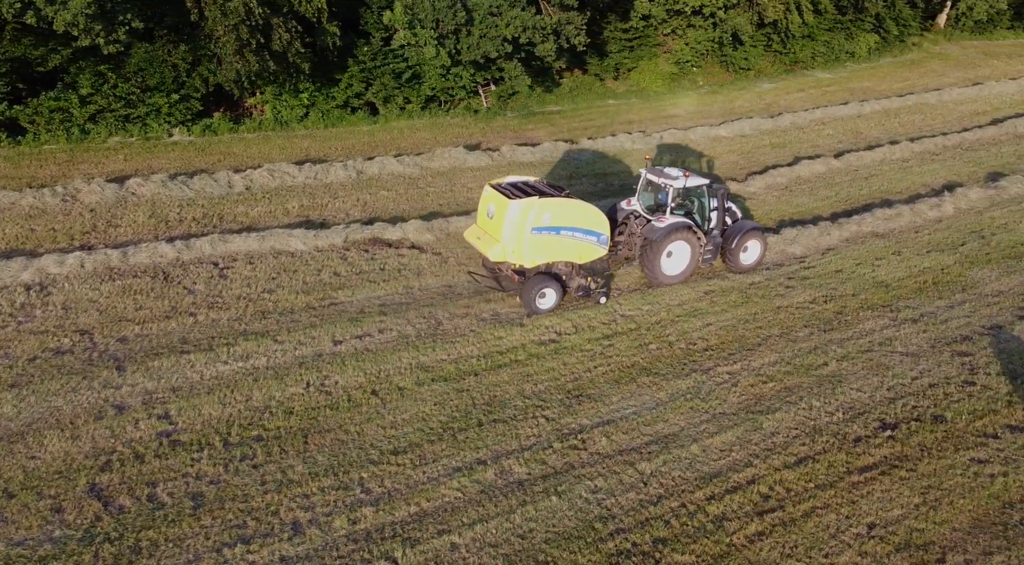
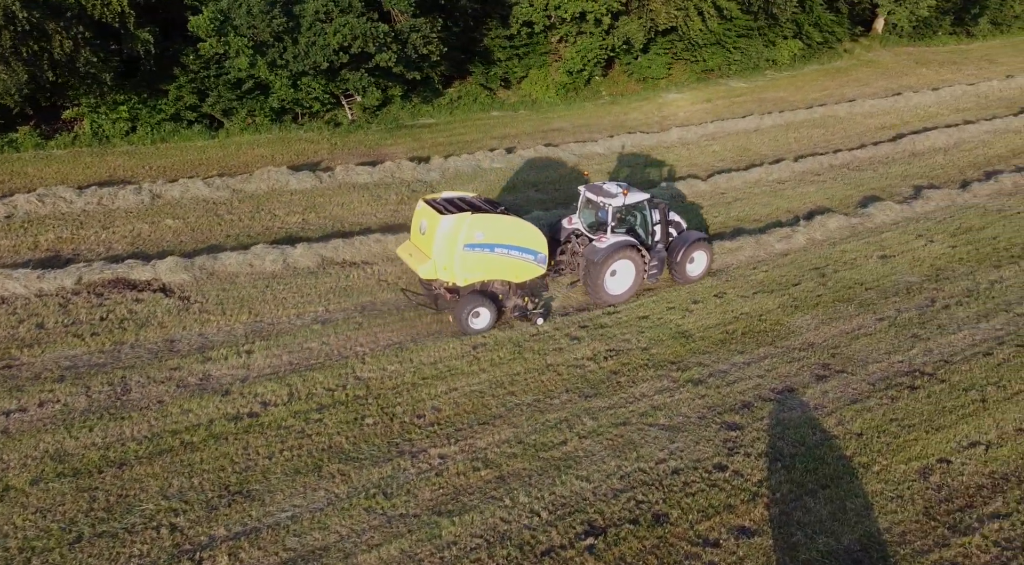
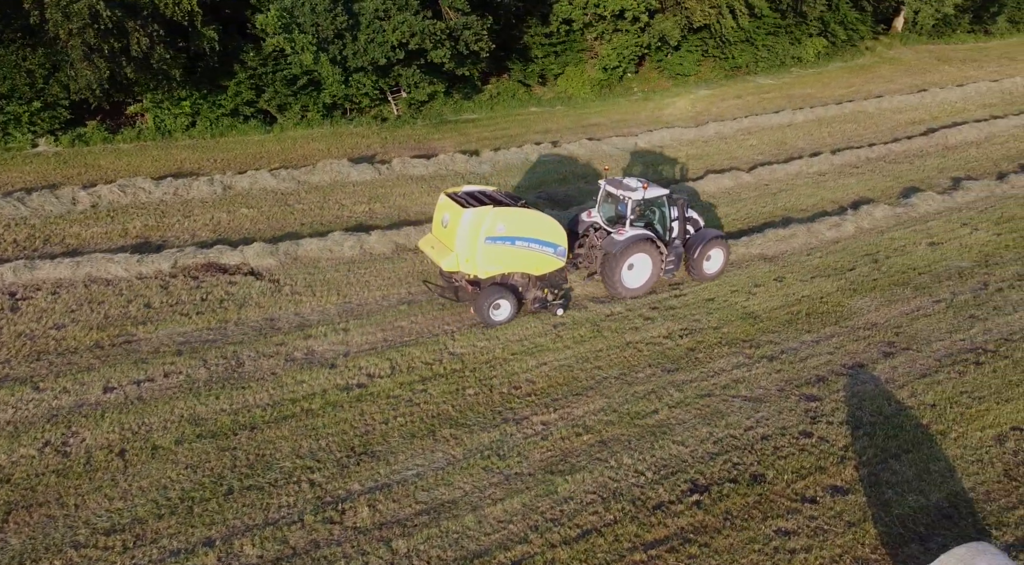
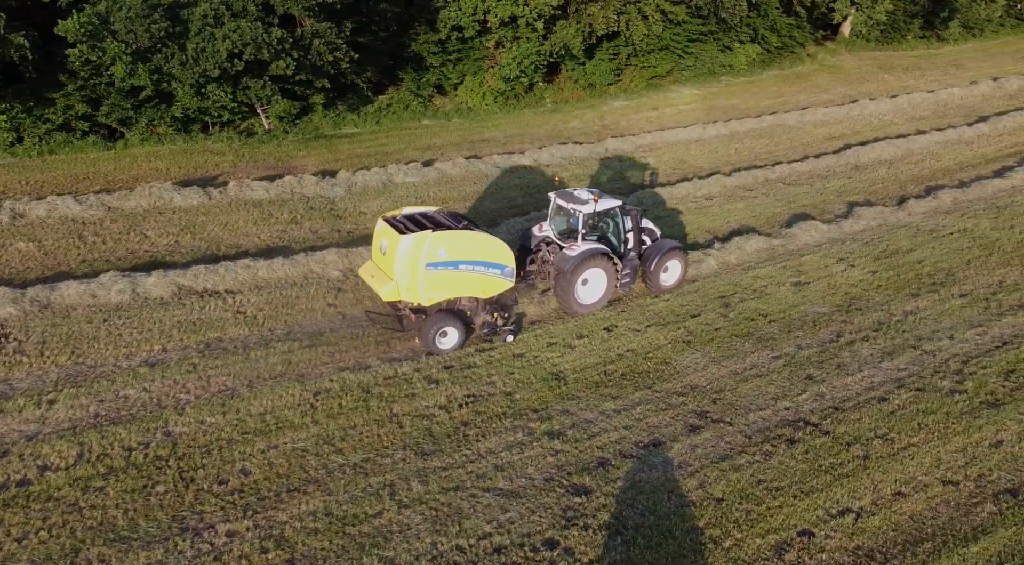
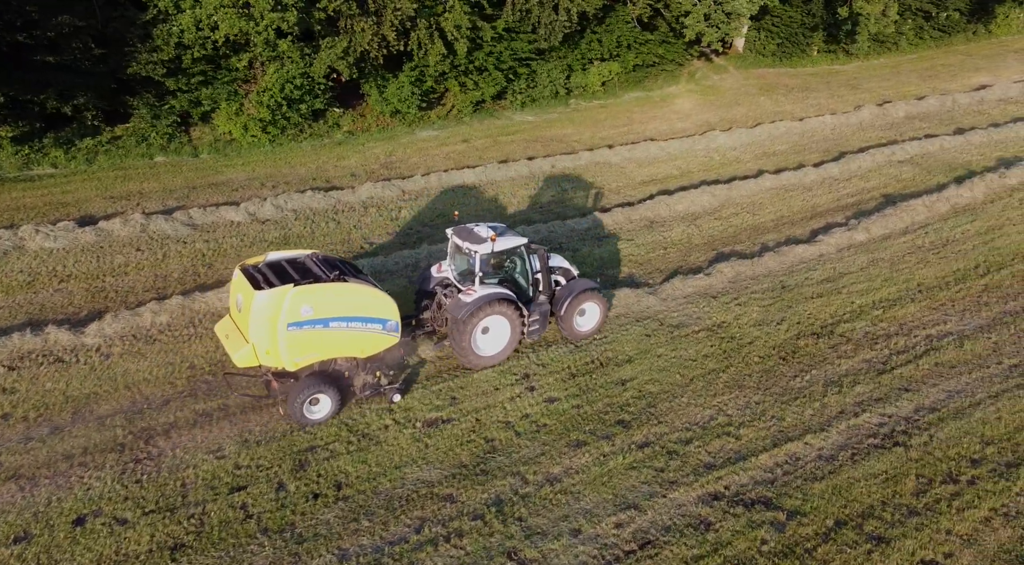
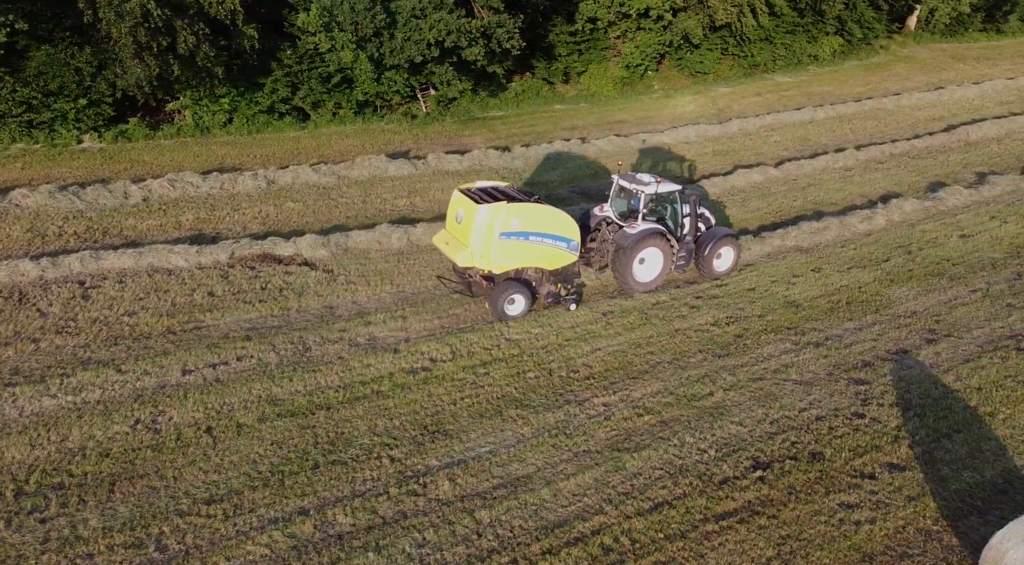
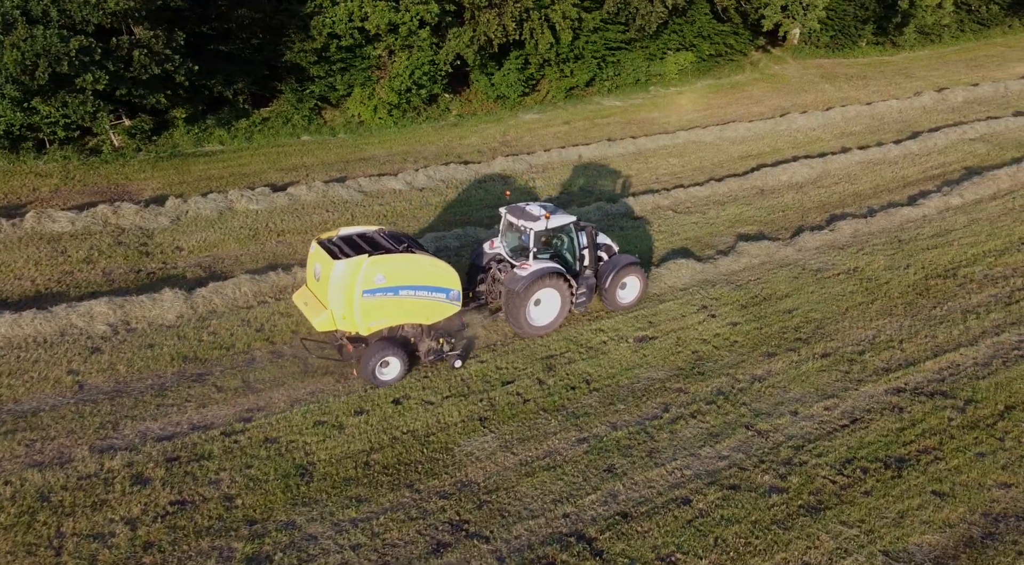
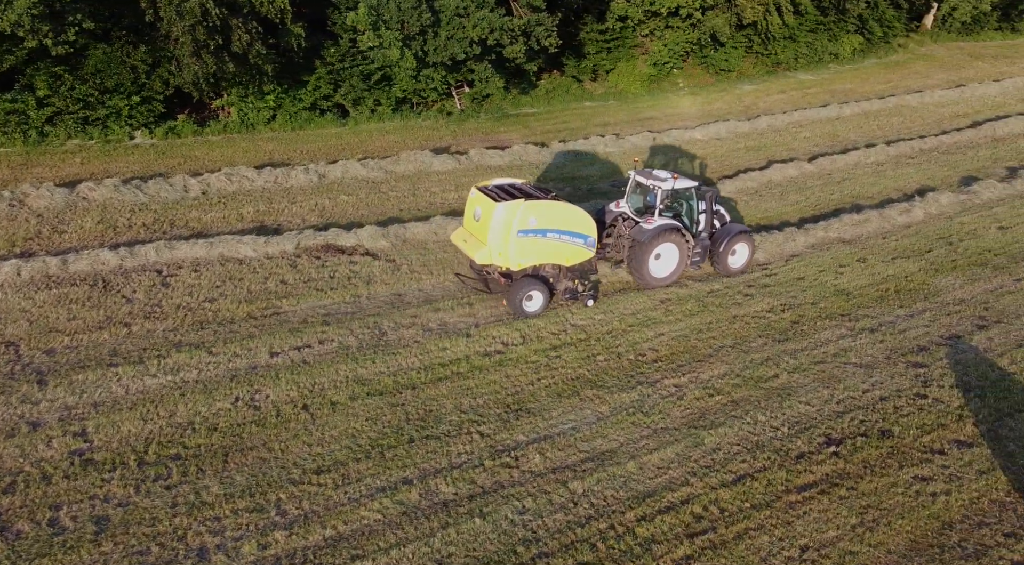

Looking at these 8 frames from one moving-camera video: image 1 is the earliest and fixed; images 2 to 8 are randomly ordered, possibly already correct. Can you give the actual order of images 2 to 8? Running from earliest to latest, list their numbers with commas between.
8, 6, 3, 2, 4, 7, 5
